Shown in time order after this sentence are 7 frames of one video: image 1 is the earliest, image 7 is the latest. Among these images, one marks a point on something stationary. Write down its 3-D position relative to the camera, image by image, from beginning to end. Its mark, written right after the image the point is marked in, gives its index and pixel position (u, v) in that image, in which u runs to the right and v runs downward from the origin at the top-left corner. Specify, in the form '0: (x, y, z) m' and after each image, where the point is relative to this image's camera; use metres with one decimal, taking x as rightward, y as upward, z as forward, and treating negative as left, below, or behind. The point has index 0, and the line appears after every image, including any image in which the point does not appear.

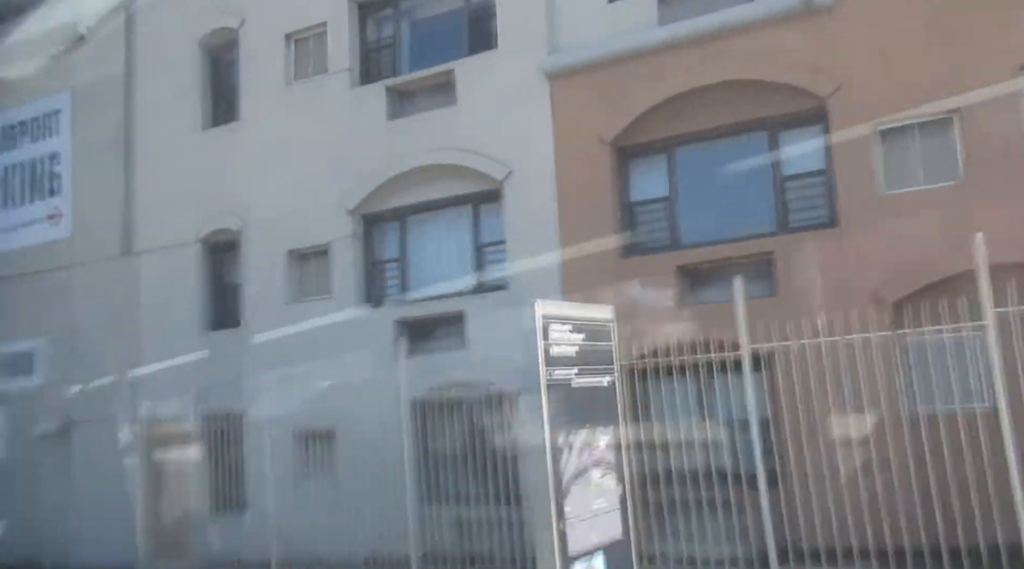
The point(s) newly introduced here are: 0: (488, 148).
0: (-0.3, +1.6, +10.3) m
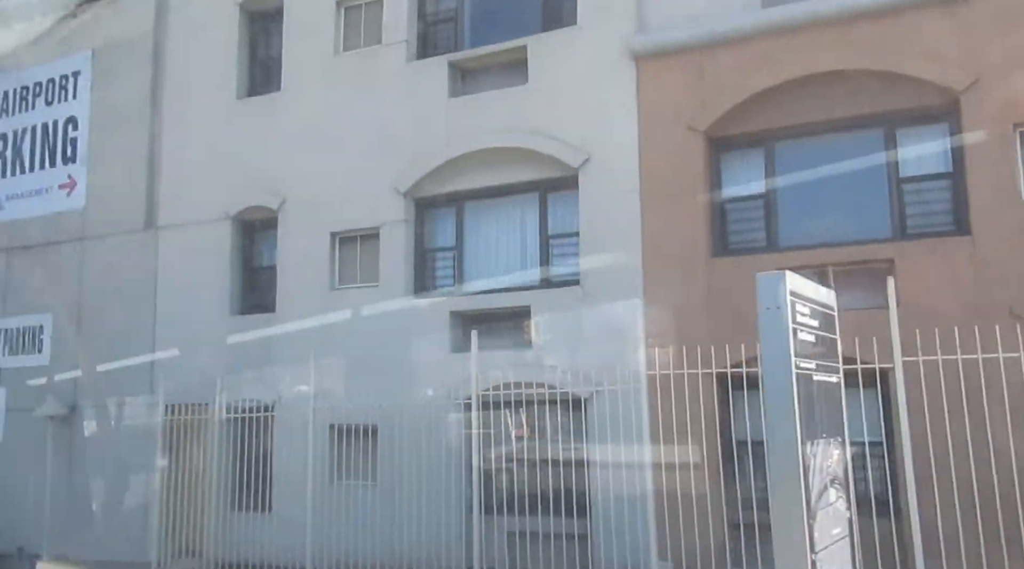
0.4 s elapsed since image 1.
0: (+0.6, +1.7, +9.5) m
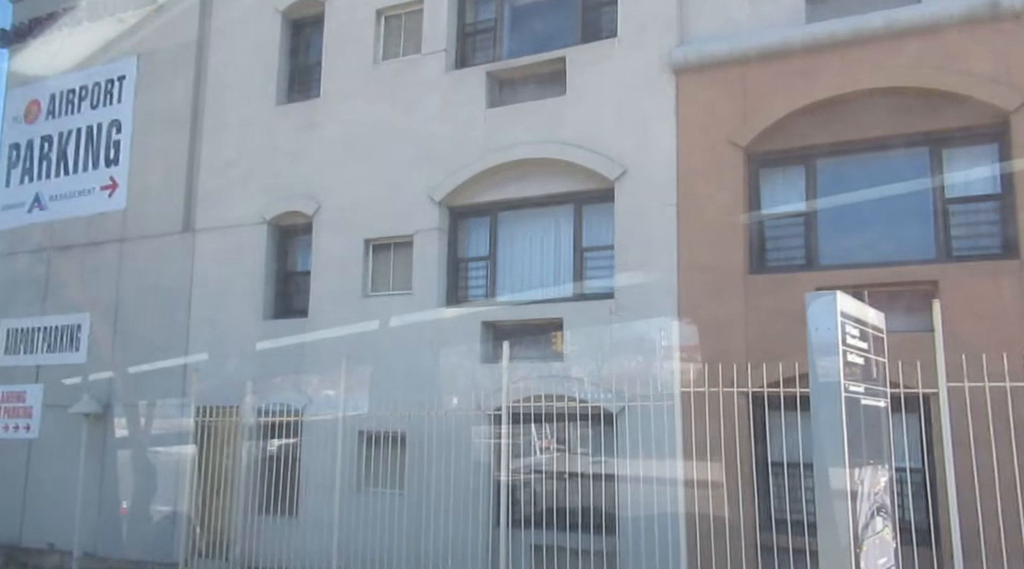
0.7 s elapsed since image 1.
0: (+1.0, +1.5, +9.5) m
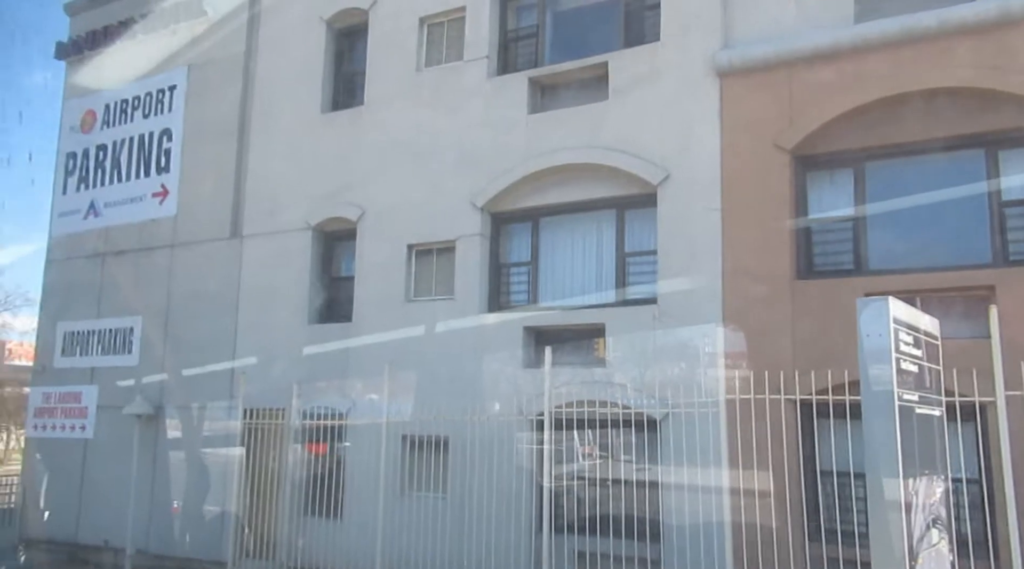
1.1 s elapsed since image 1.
0: (+1.5, +1.5, +9.4) m
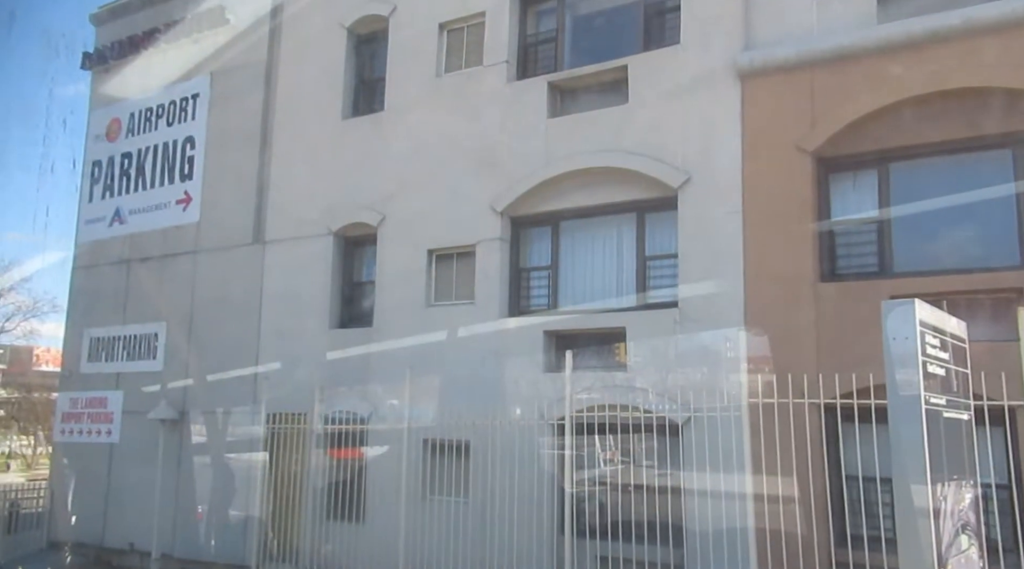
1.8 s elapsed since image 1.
0: (+1.7, +1.4, +9.4) m
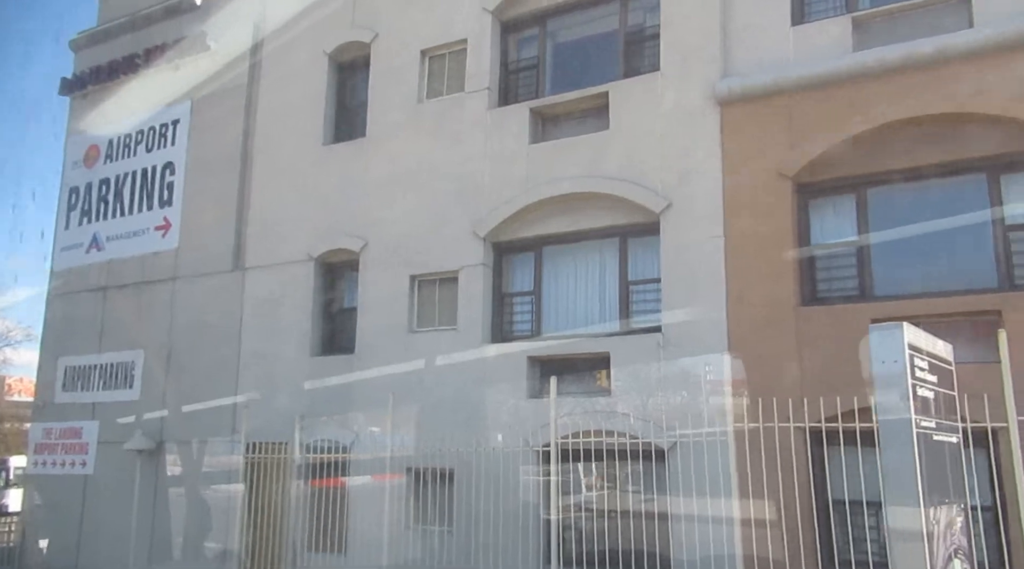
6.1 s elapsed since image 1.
0: (+1.5, +1.2, +9.4) m
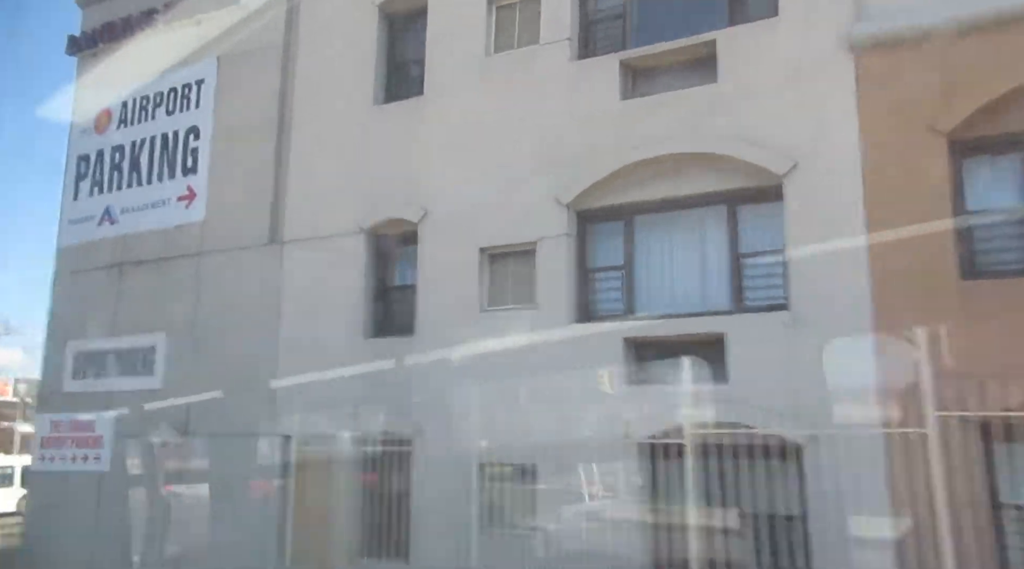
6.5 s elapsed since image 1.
0: (+2.5, +1.4, +8.3) m
